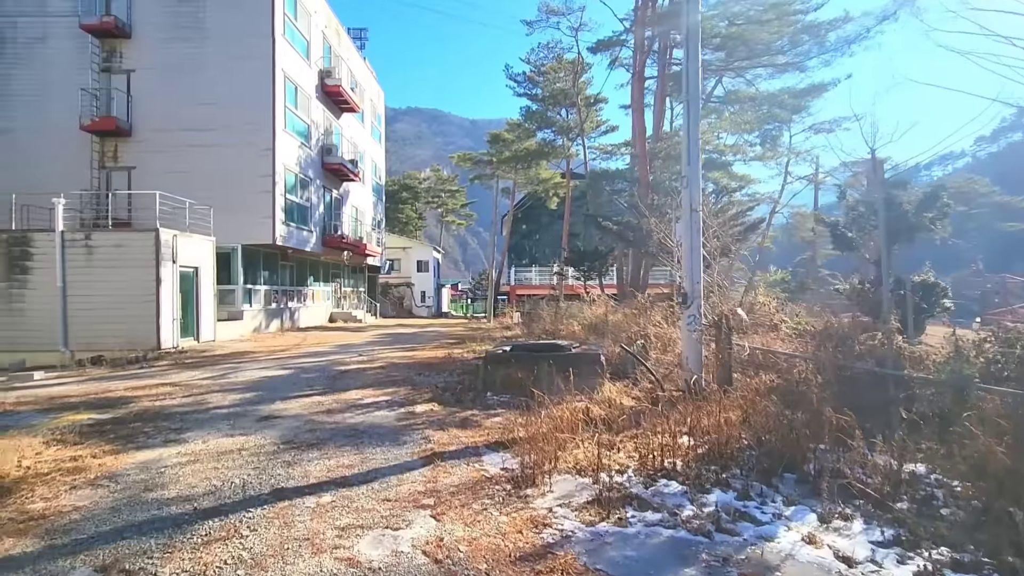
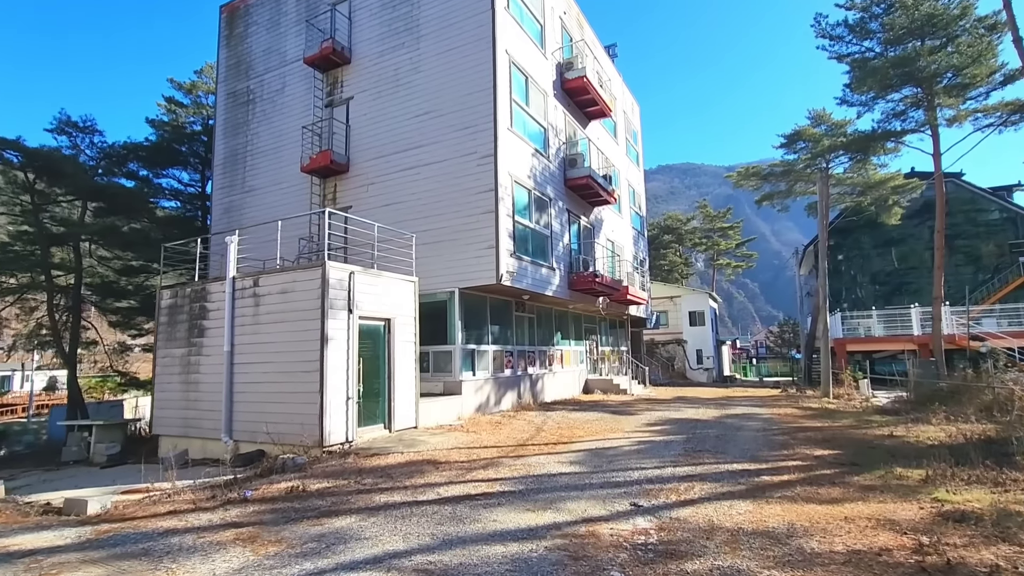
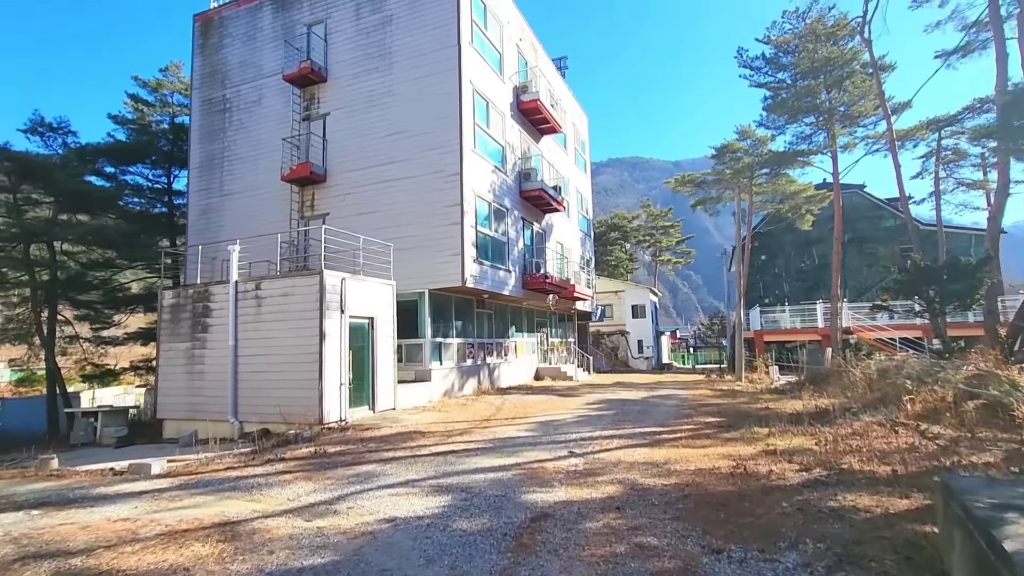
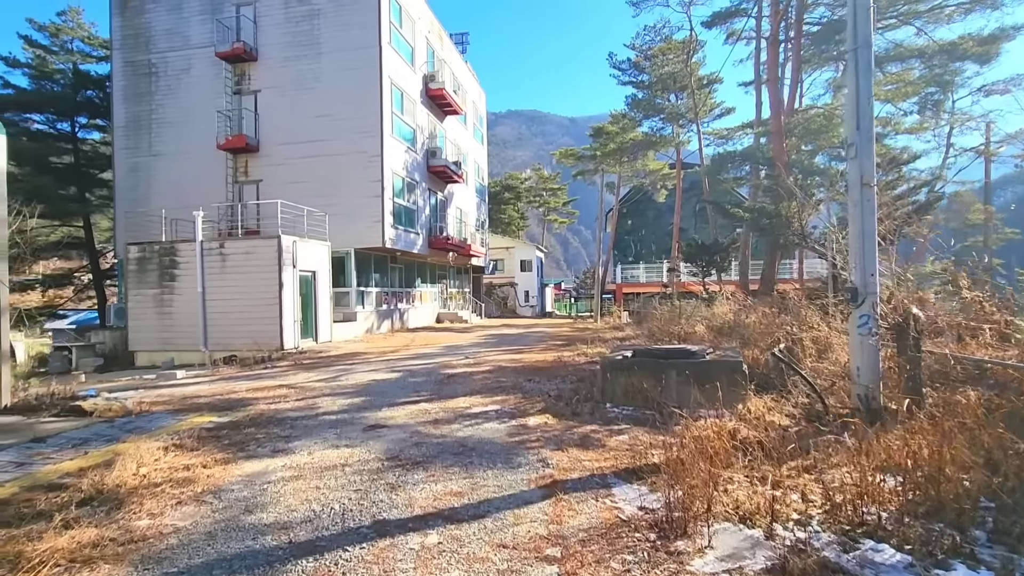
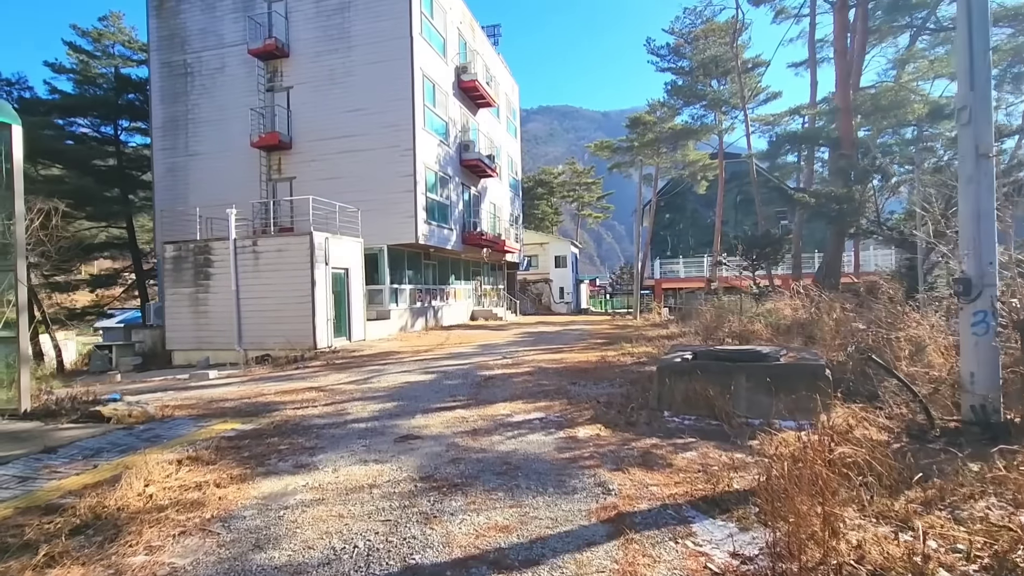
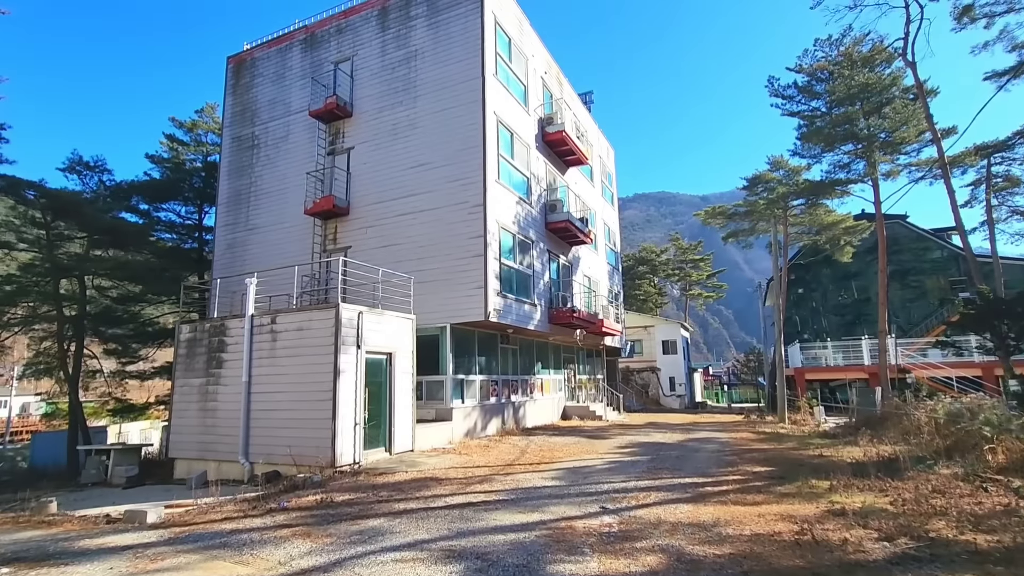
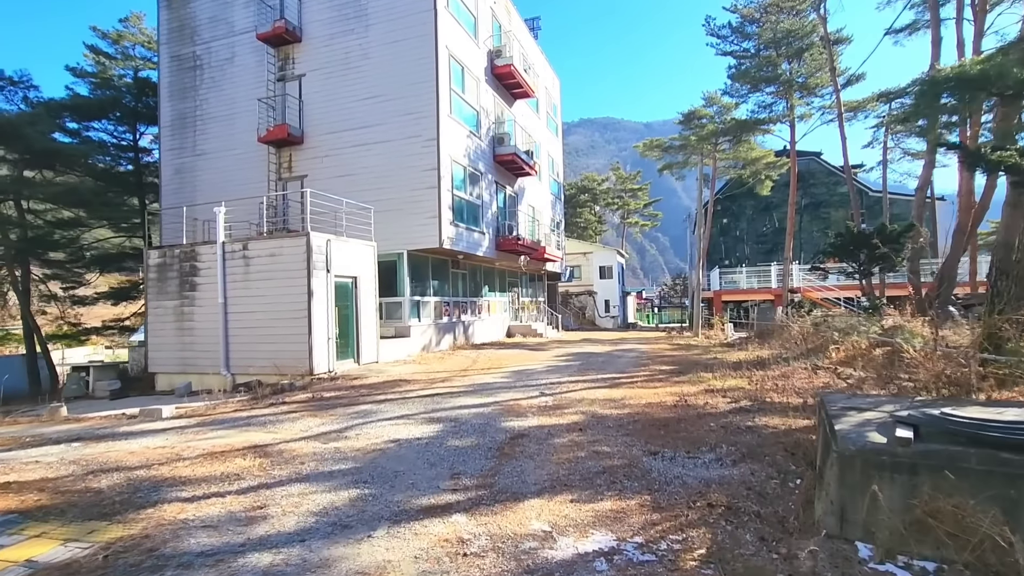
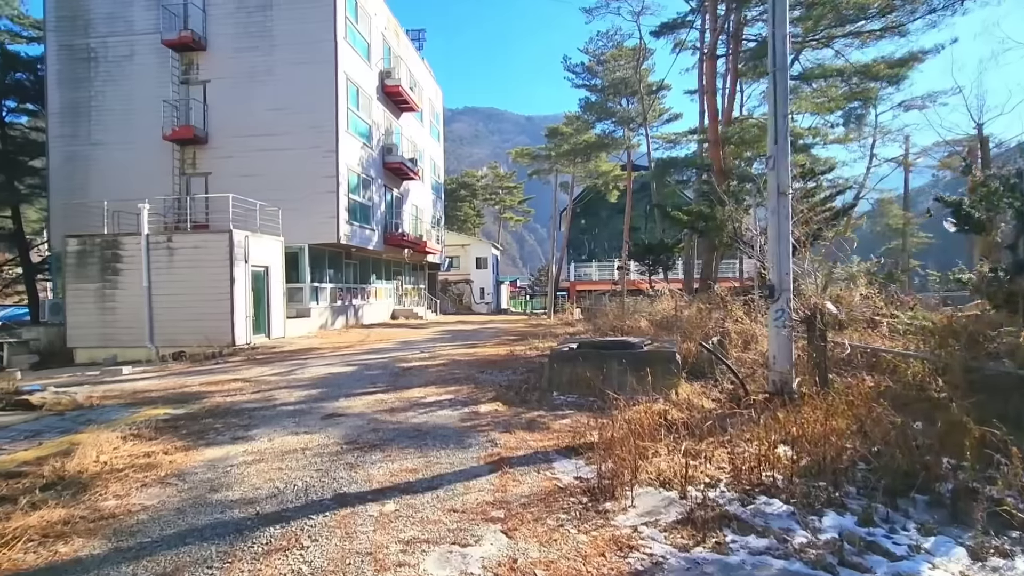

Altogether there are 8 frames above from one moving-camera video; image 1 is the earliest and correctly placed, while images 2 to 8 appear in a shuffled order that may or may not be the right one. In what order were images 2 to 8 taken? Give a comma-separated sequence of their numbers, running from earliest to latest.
8, 4, 5, 7, 3, 6, 2
